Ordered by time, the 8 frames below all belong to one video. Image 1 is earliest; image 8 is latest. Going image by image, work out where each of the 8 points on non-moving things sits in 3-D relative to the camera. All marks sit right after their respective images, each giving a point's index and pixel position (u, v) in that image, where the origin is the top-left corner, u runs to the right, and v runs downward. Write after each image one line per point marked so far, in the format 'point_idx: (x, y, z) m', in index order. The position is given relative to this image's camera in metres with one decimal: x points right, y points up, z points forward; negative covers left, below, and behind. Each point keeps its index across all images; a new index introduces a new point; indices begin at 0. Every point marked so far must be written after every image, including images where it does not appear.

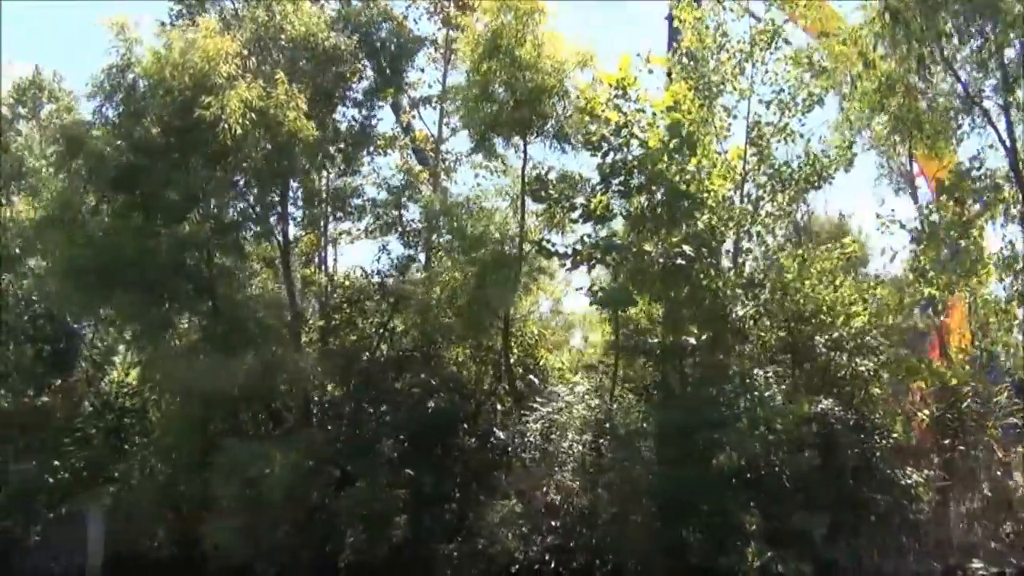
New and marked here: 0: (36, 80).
0: (-10.0, +4.4, +18.8) m
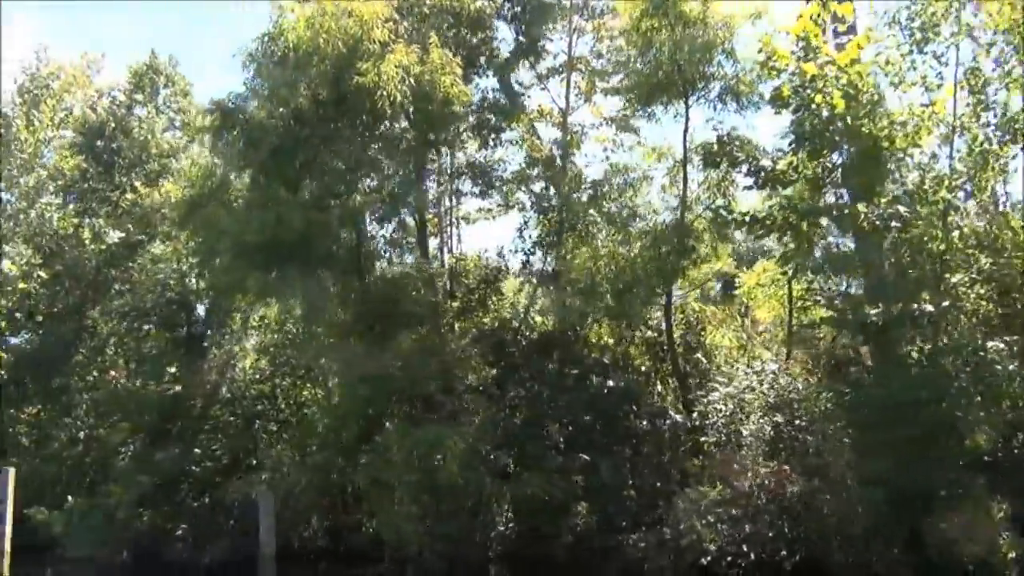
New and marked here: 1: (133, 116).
0: (-7.4, +4.6, +18.5) m
1: (-7.5, +3.4, +17.8) m
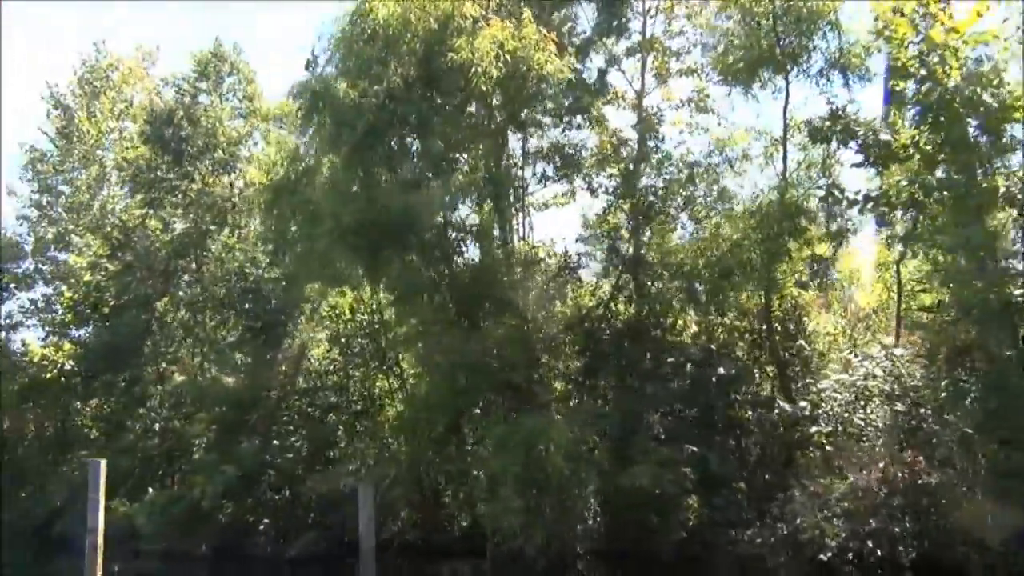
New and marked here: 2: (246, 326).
0: (-6.0, +4.8, +18.3) m
1: (-6.1, +3.6, +17.5) m
2: (-4.6, -0.7, +16.0) m
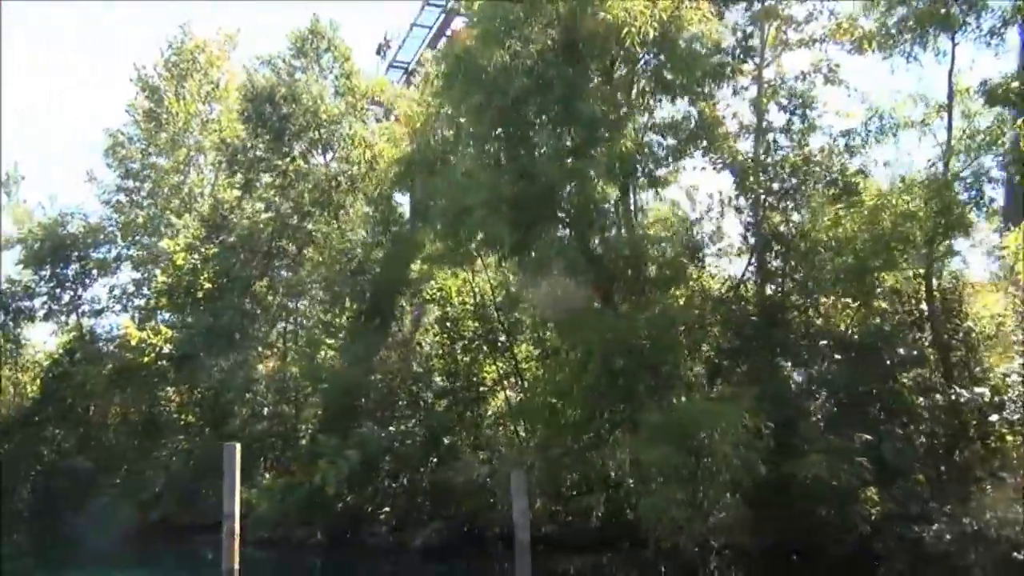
0: (-3.9, +5.1, +17.8) m
1: (-4.1, +3.9, +17.1) m
2: (-2.7, -0.4, +15.5) m
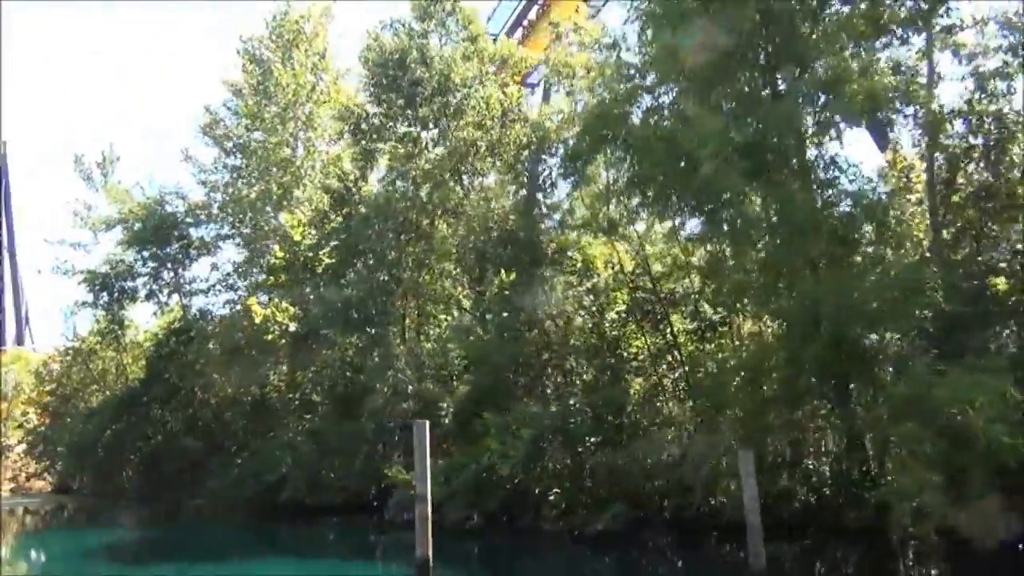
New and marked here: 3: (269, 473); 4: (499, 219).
0: (-1.4, +5.6, +17.0) m
1: (-1.6, +4.4, +16.3) m
2: (-0.2, +0.1, +14.7) m
3: (-4.8, -3.8, +18.7) m
4: (-0.2, +1.1, +14.9) m
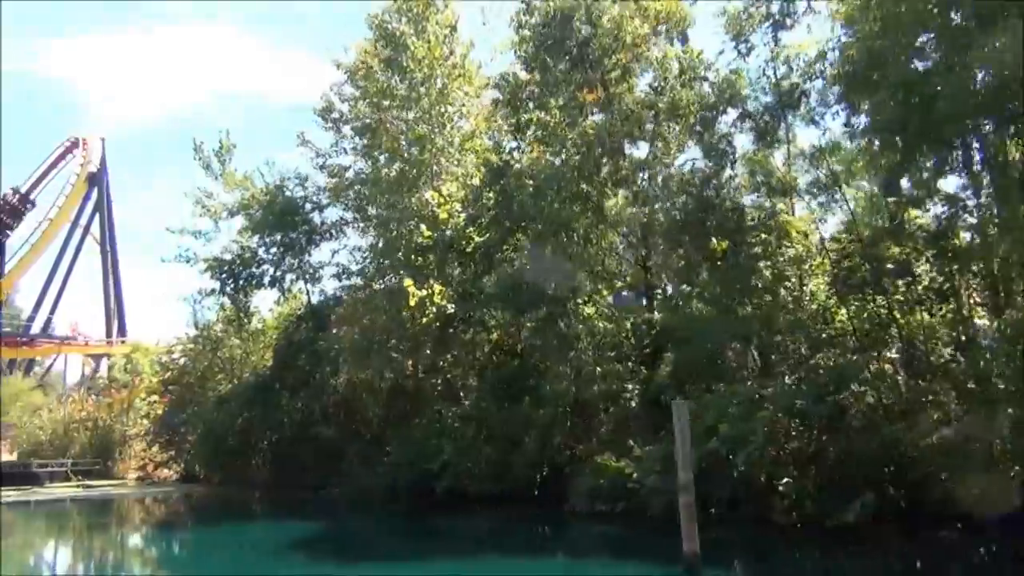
0: (+1.5, +6.1, +15.9) m
1: (+1.3, +4.8, +15.3) m
2: (+2.6, +0.5, +13.6) m
3: (-1.5, -3.4, +18.0) m
4: (+2.6, +1.6, +13.8) m
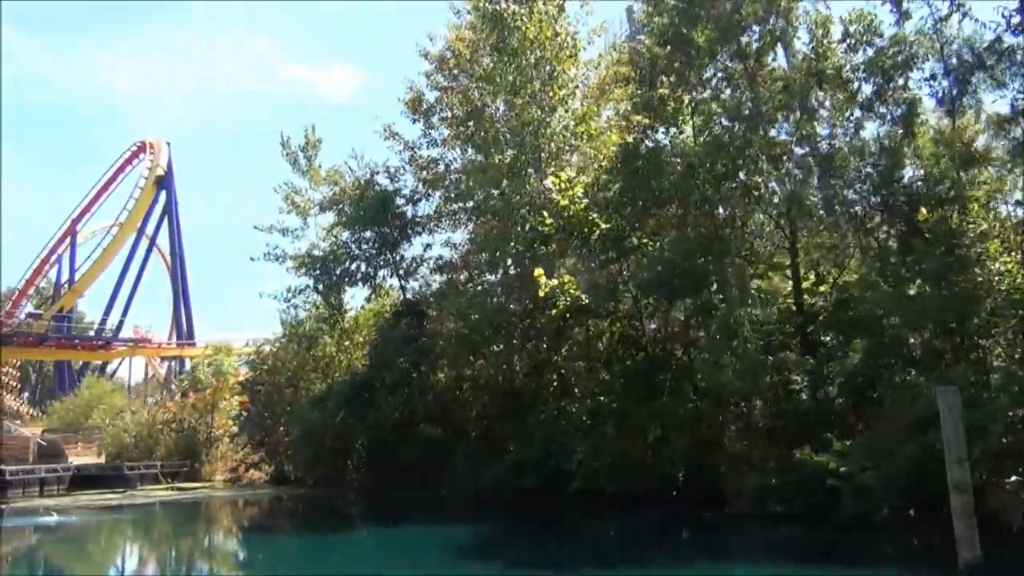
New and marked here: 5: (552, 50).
0: (+3.7, +6.3, +14.9) m
1: (+3.4, +5.1, +14.3) m
2: (+4.8, +0.8, +12.6) m
3: (+0.9, -3.2, +17.1) m
4: (+4.7, +1.8, +12.7) m
5: (+0.9, +5.1, +19.3) m
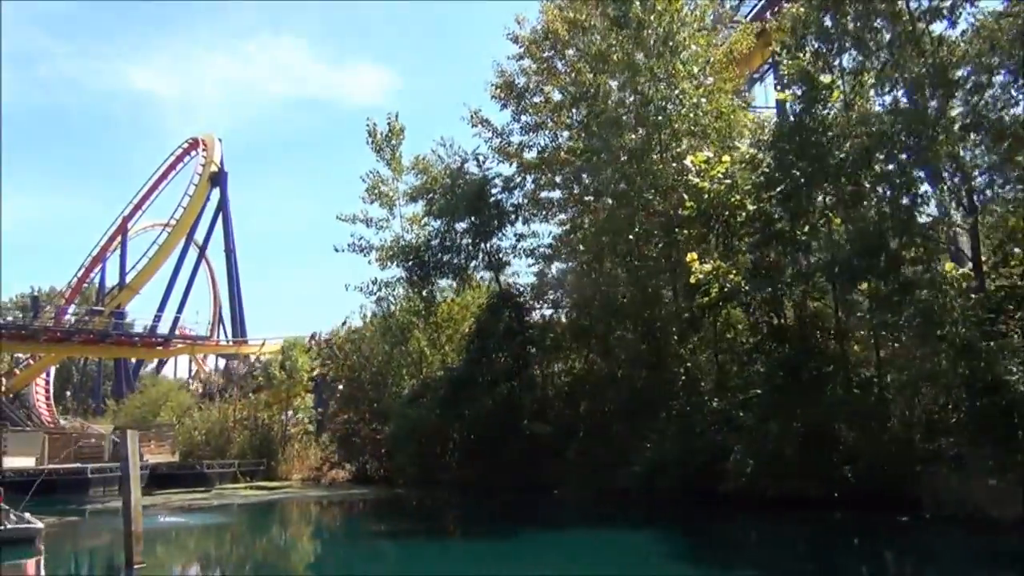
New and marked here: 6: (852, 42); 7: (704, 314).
0: (+6.0, +6.5, +13.7) m
1: (+5.8, +5.3, +13.1) m
2: (+7.1, +1.0, +11.4) m
3: (+3.3, -3.0, +16.0) m
4: (+7.0, +2.1, +11.5) m
5: (+3.3, +5.3, +18.2) m
6: (+5.5, +3.6, +13.0) m
7: (+3.7, -0.5, +17.4) m
